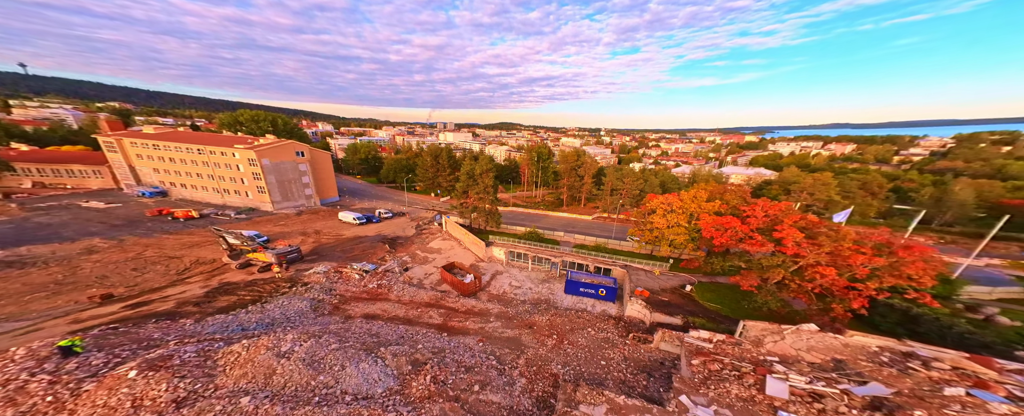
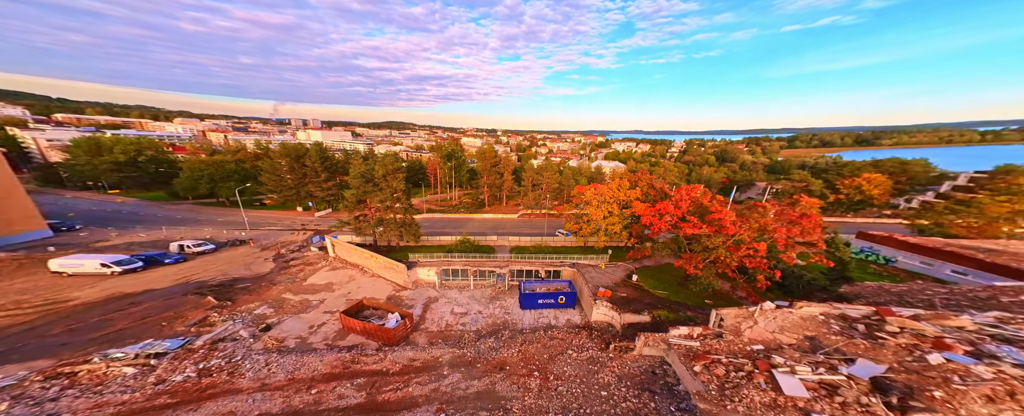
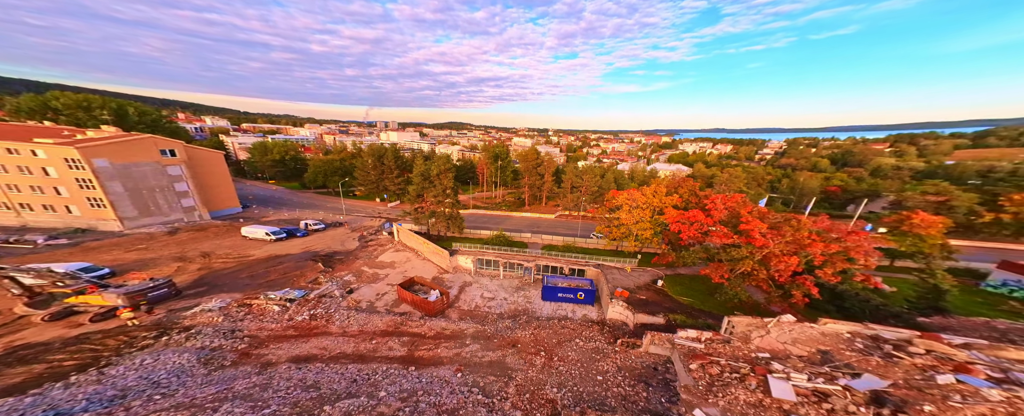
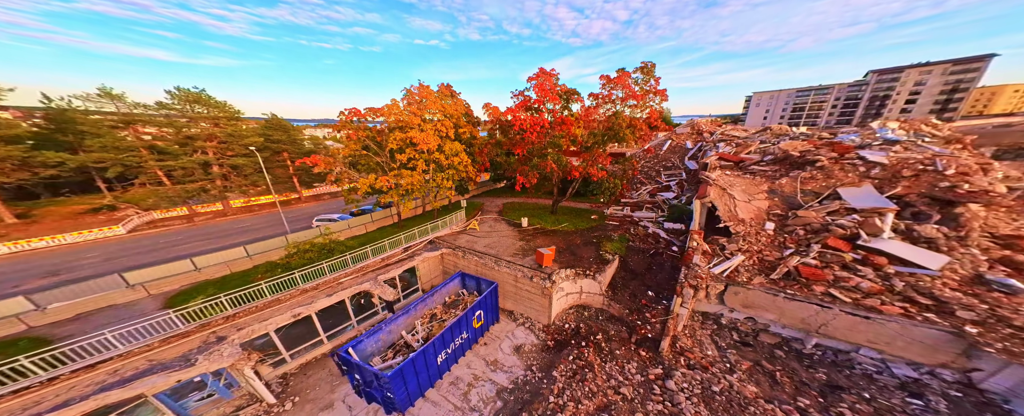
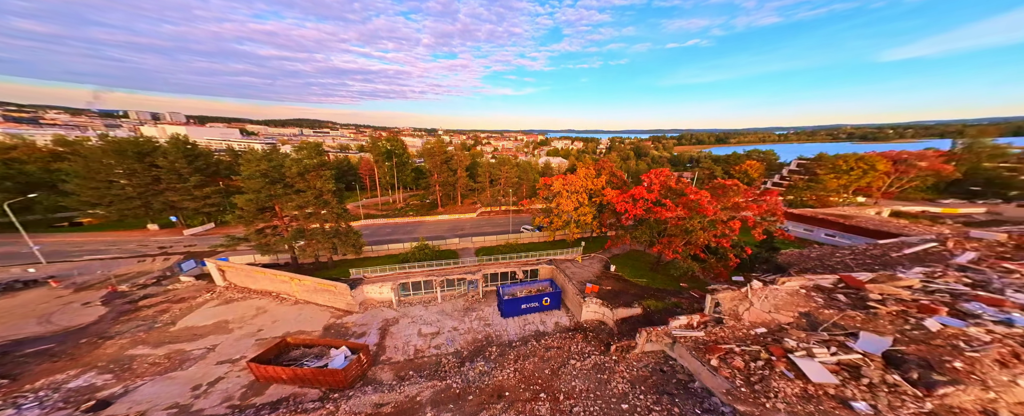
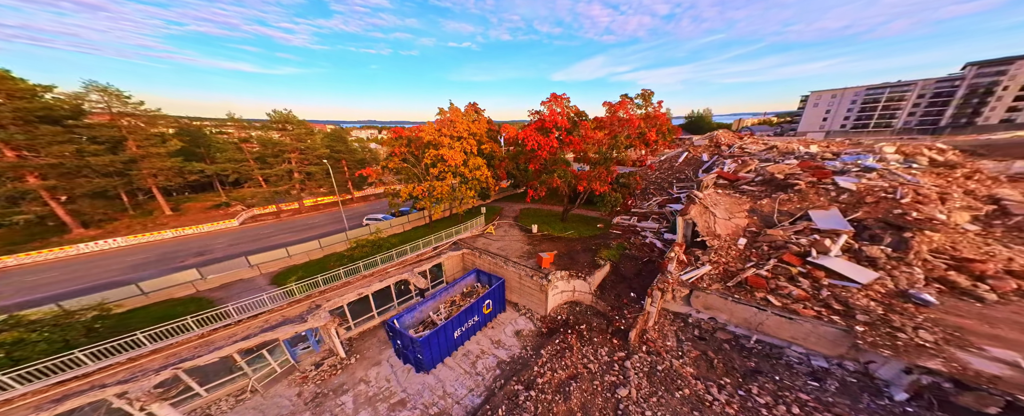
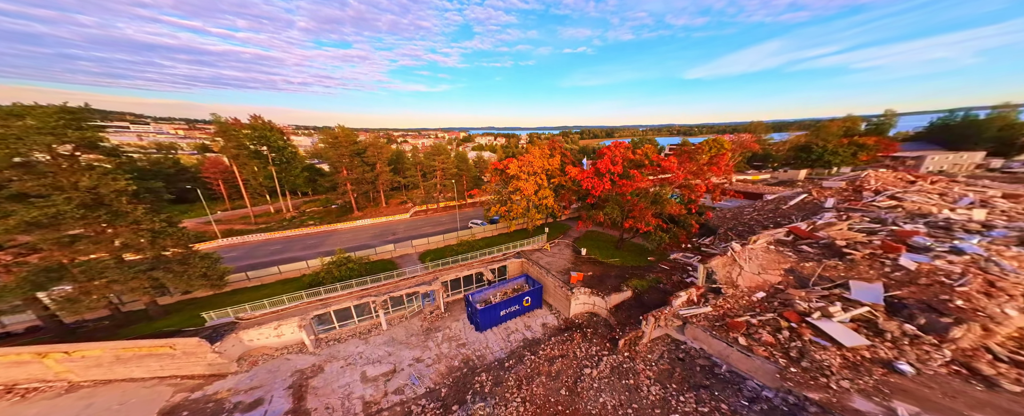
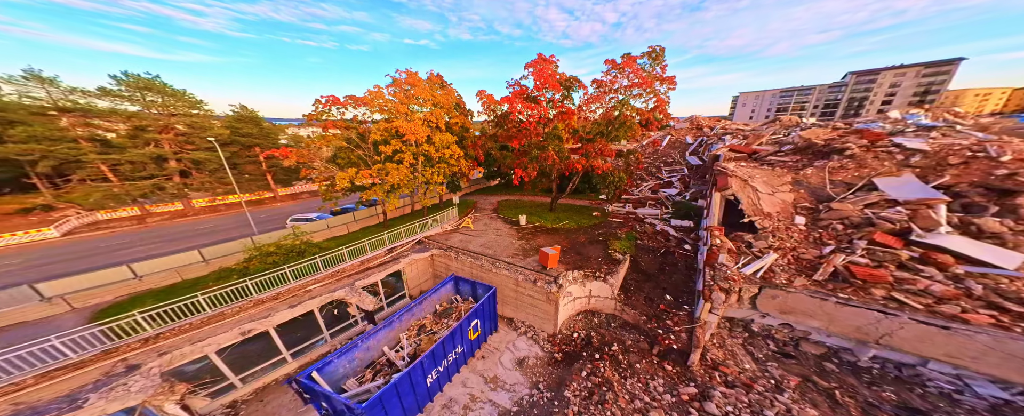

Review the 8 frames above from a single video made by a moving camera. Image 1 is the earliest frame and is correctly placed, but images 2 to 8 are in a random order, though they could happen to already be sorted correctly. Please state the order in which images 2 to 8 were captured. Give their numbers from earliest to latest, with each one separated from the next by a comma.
3, 2, 5, 7, 6, 4, 8
